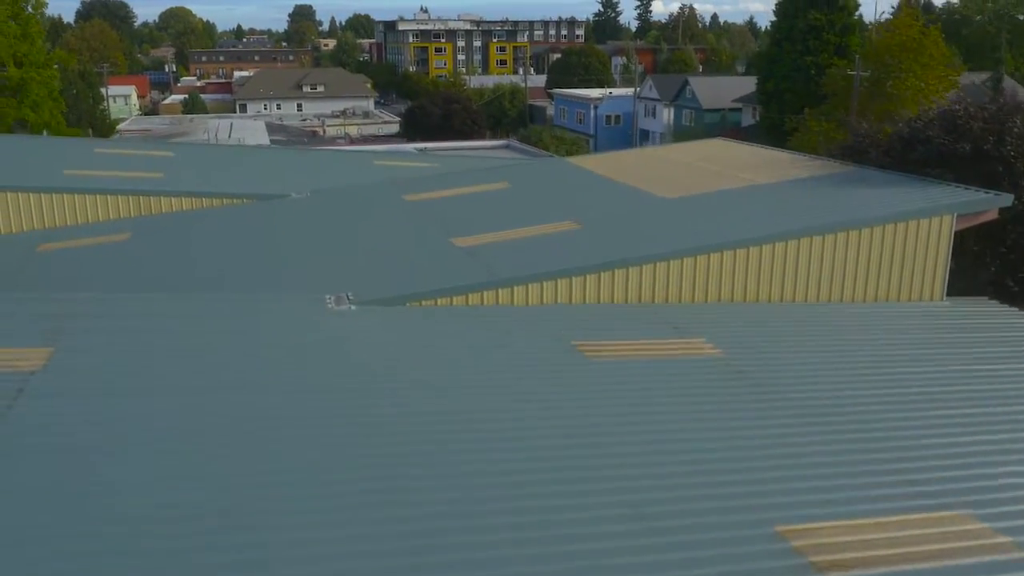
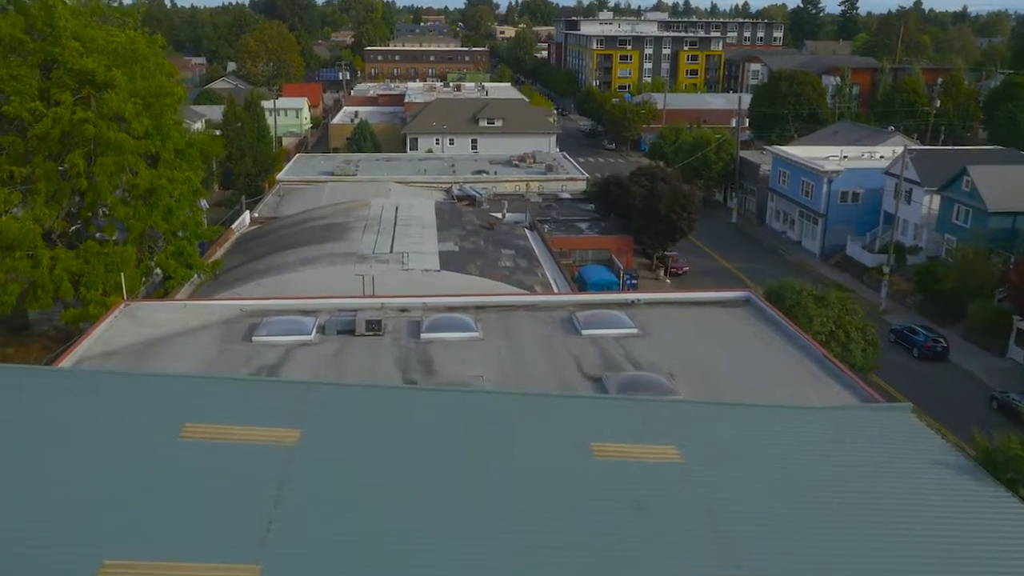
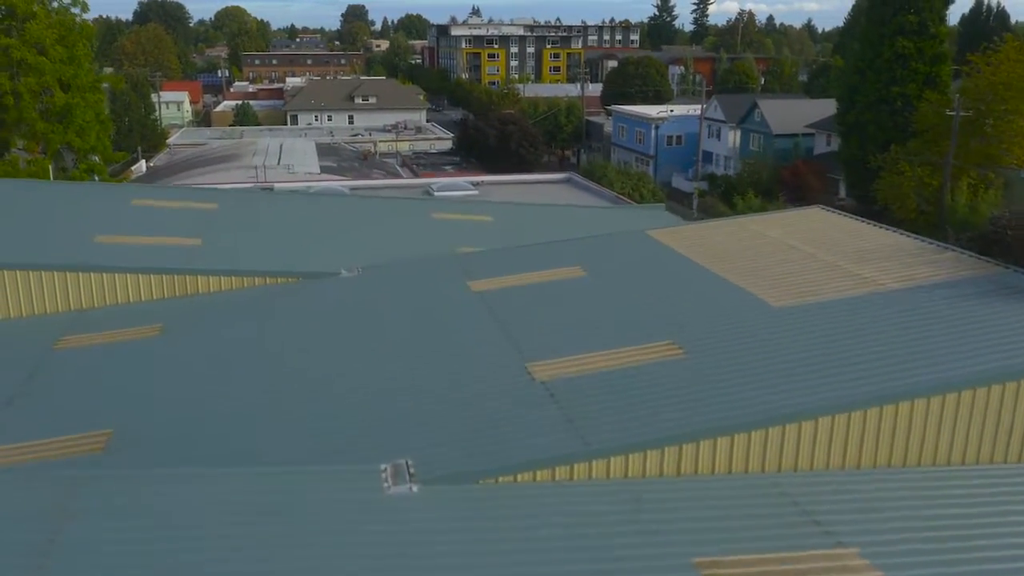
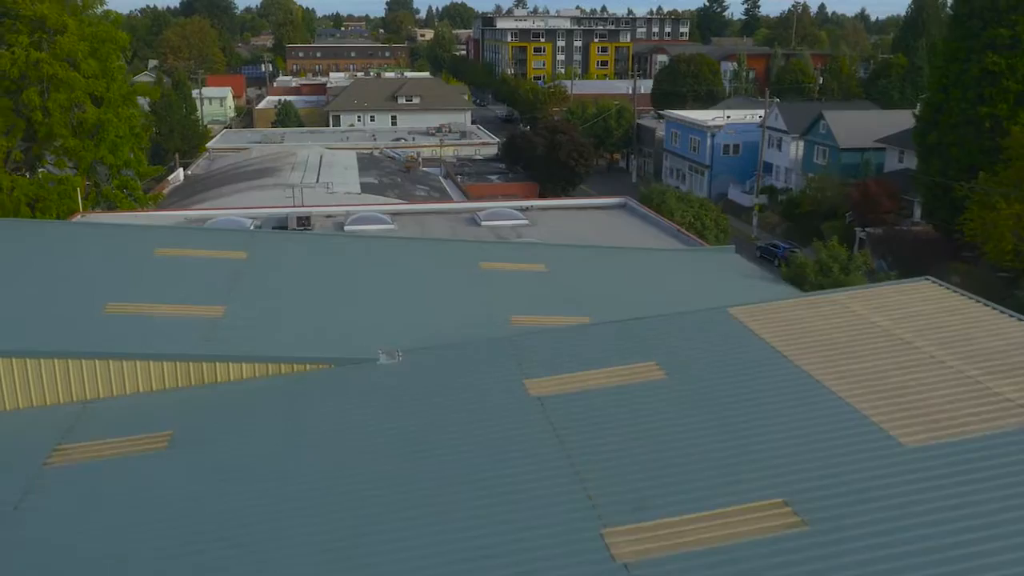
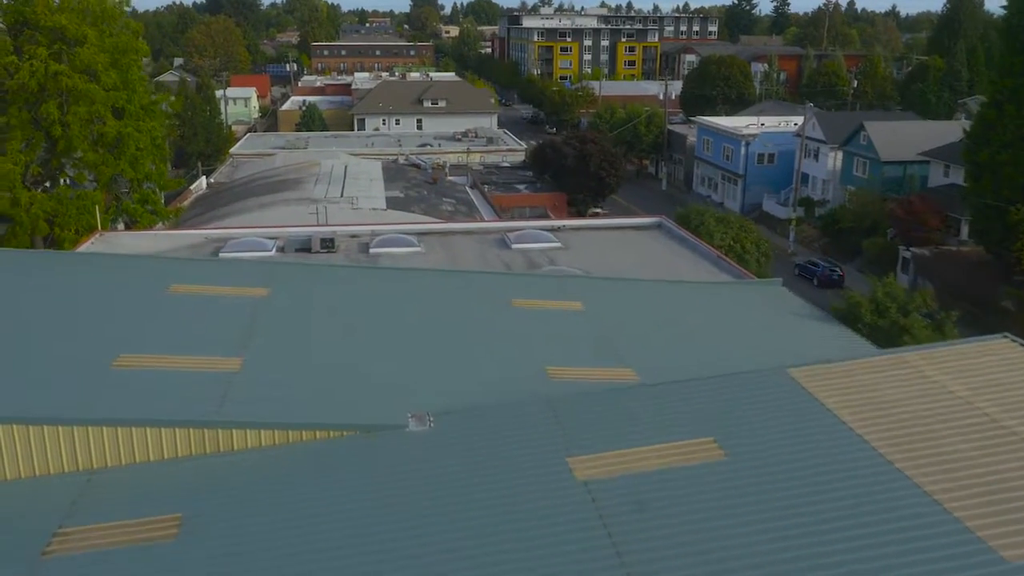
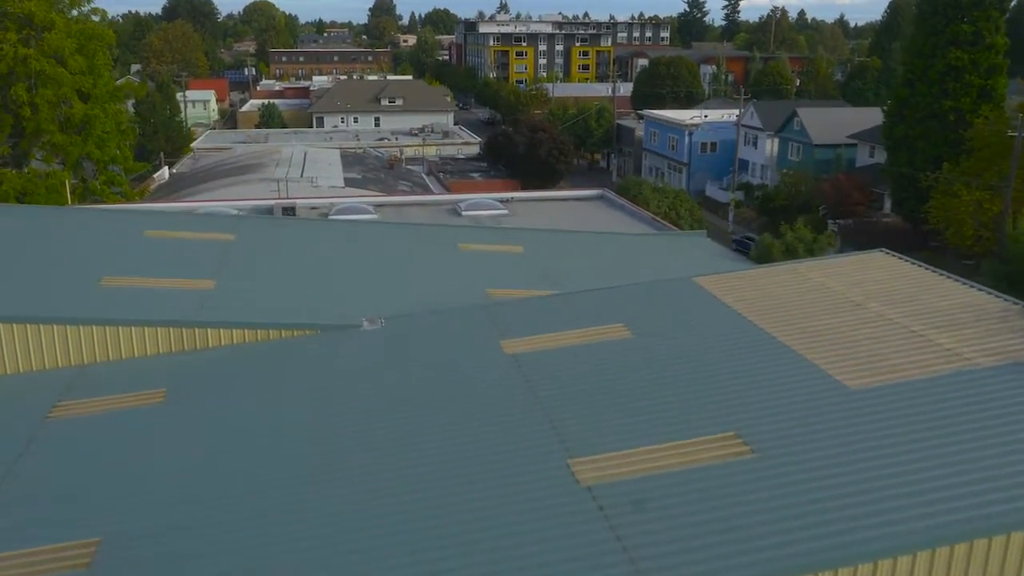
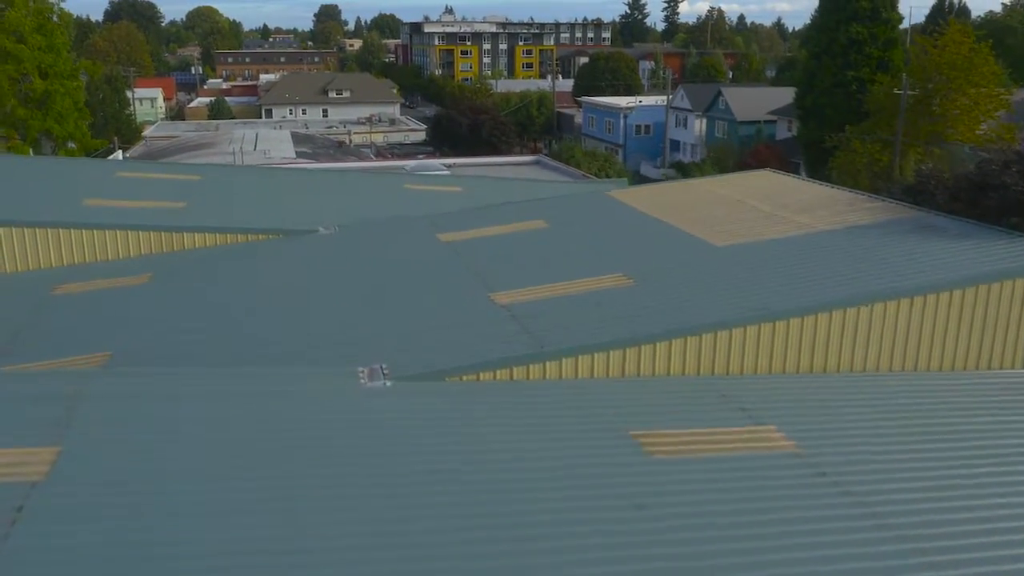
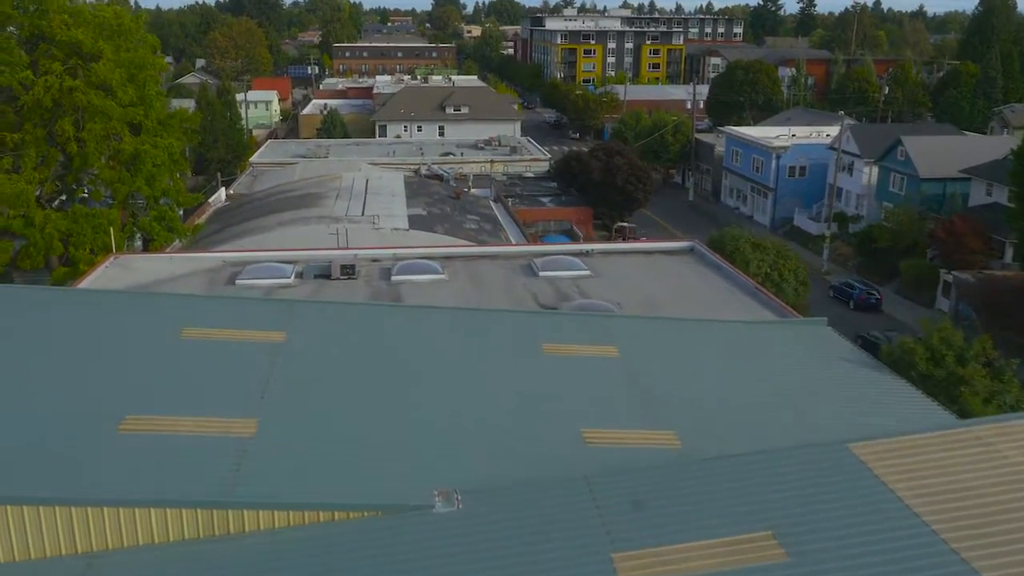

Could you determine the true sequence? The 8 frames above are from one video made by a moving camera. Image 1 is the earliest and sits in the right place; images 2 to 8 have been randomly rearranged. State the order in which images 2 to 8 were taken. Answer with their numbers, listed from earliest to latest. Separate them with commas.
7, 3, 6, 4, 5, 8, 2
